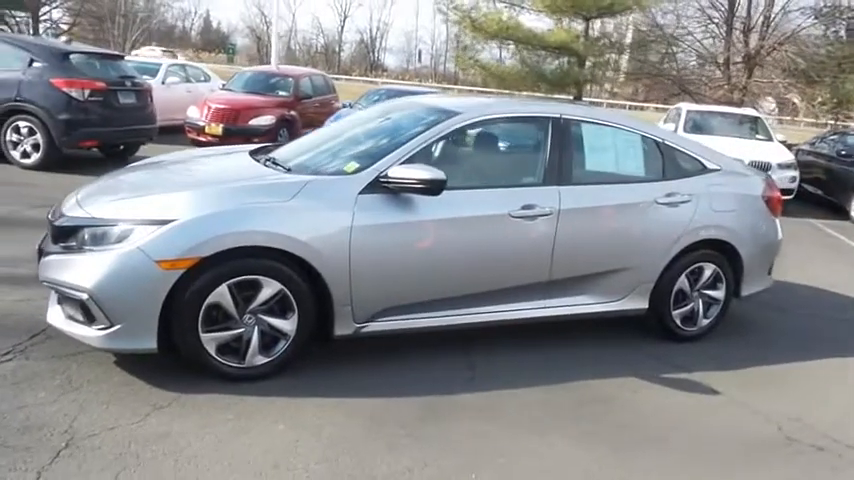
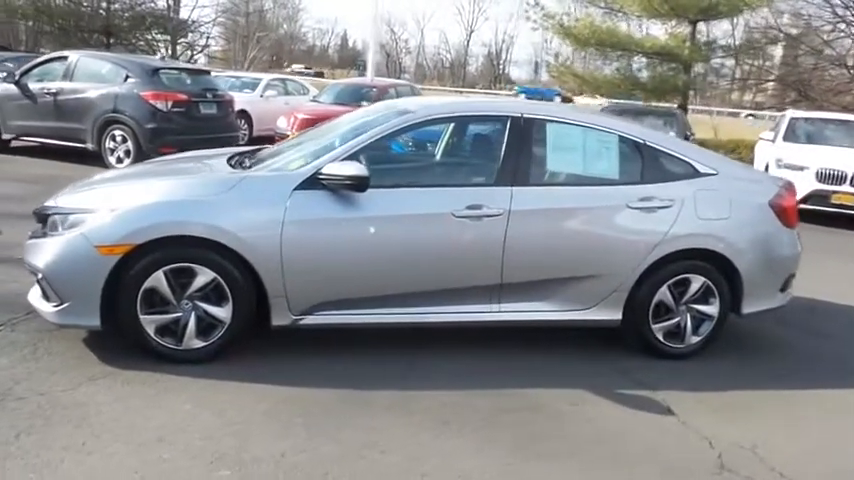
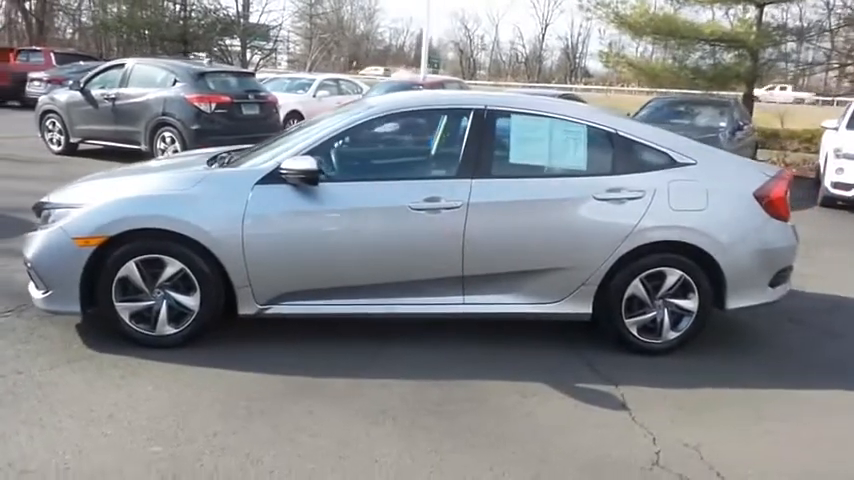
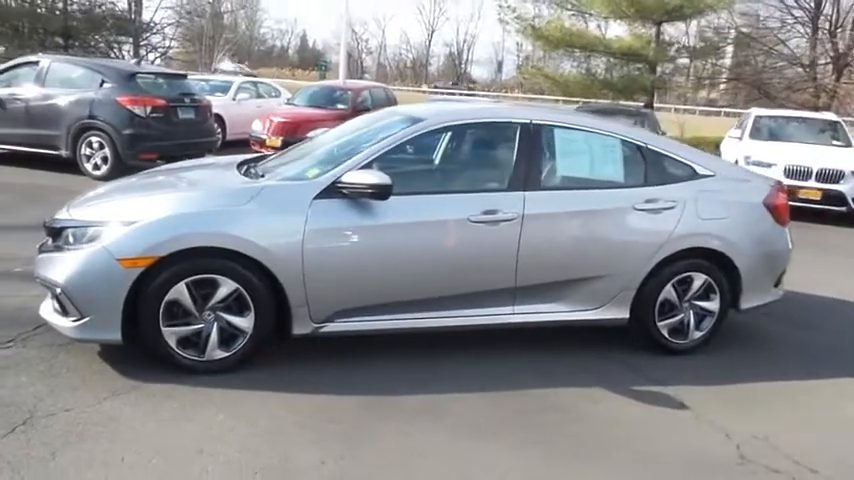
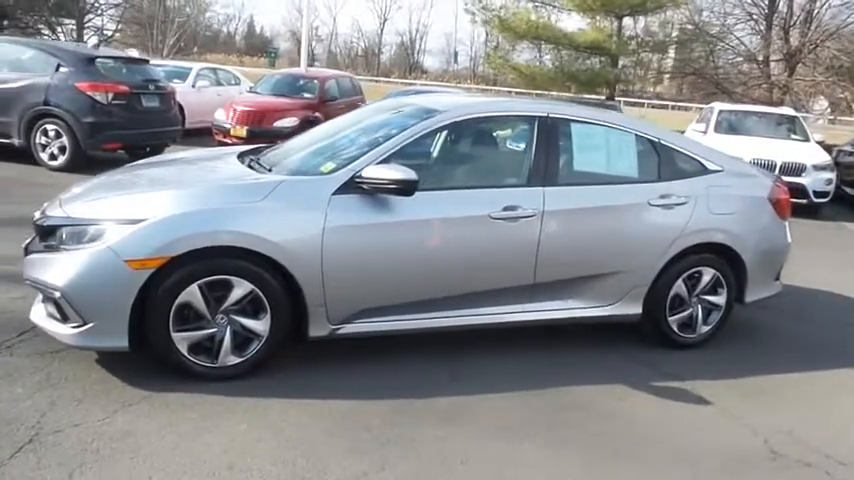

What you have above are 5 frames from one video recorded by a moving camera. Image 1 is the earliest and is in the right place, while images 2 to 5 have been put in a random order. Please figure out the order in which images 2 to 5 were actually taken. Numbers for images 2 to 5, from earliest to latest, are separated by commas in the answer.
5, 4, 2, 3
